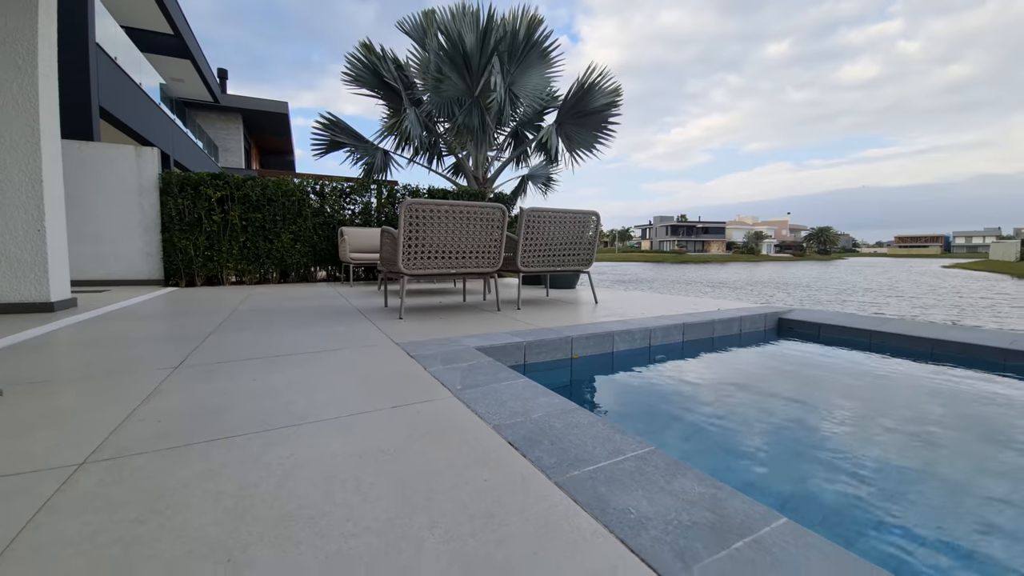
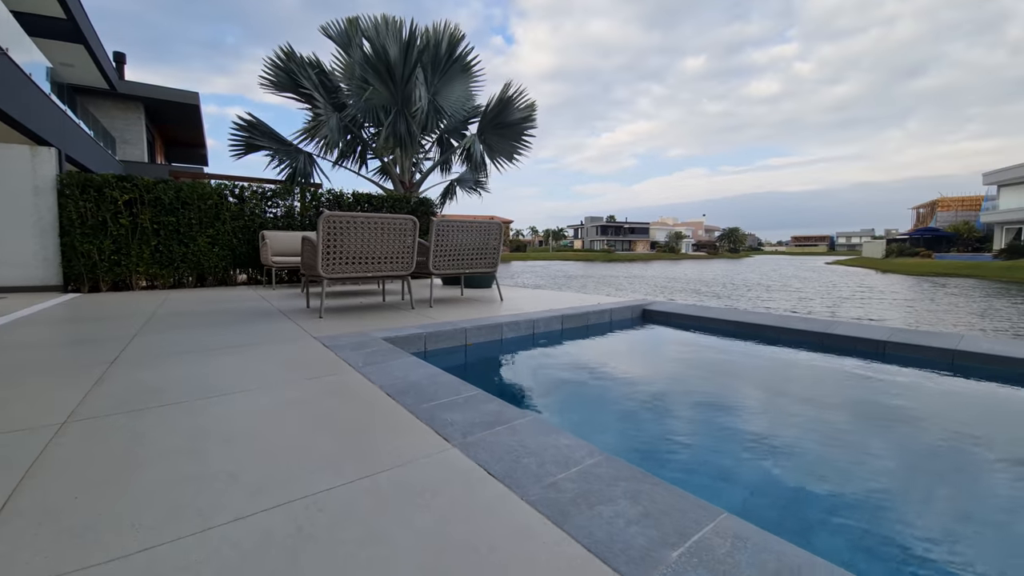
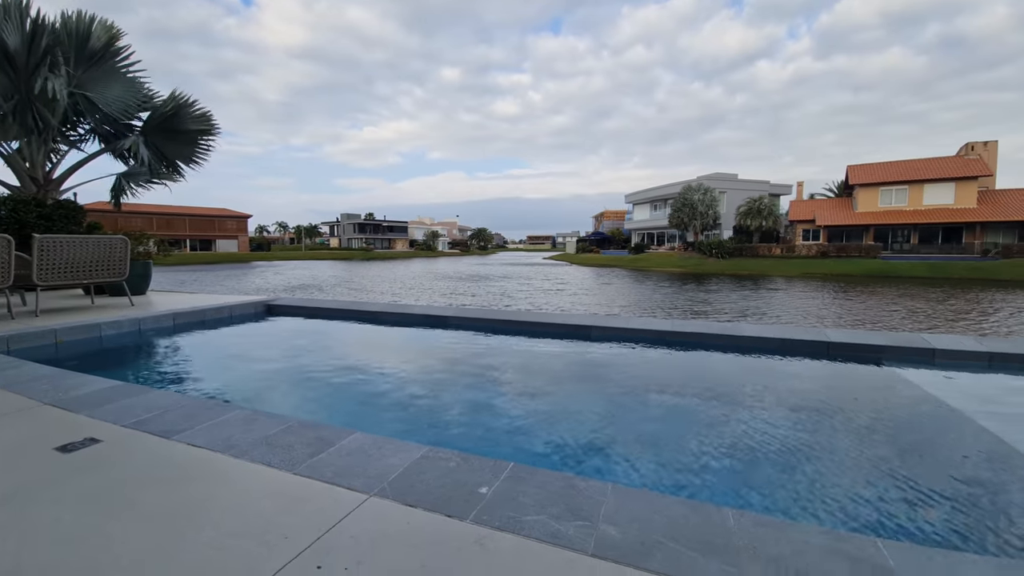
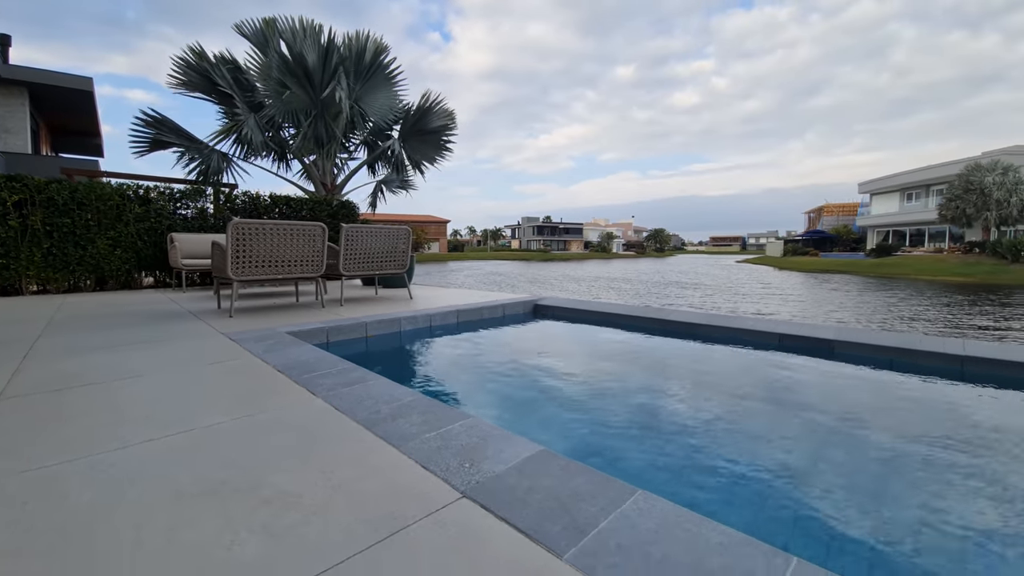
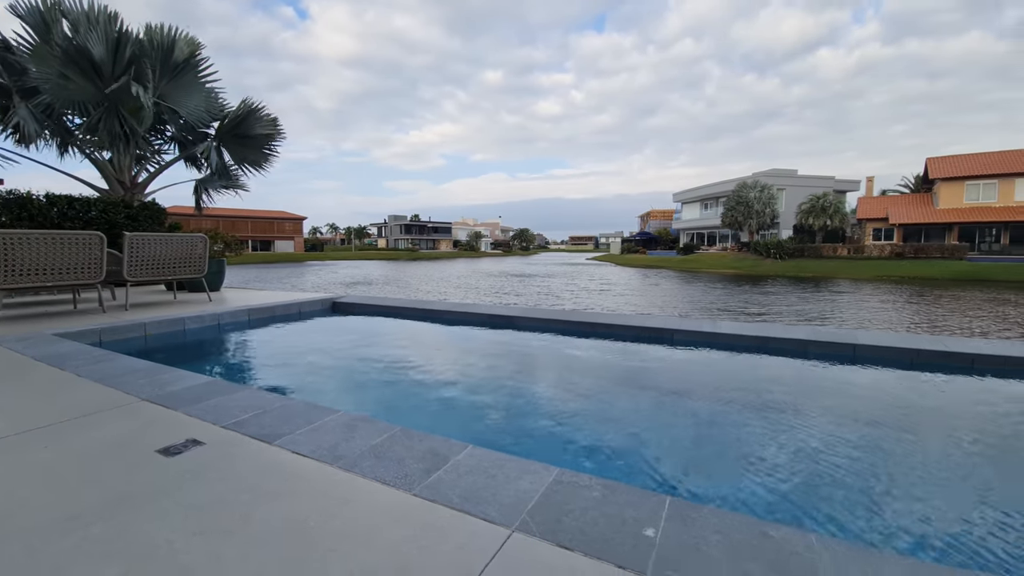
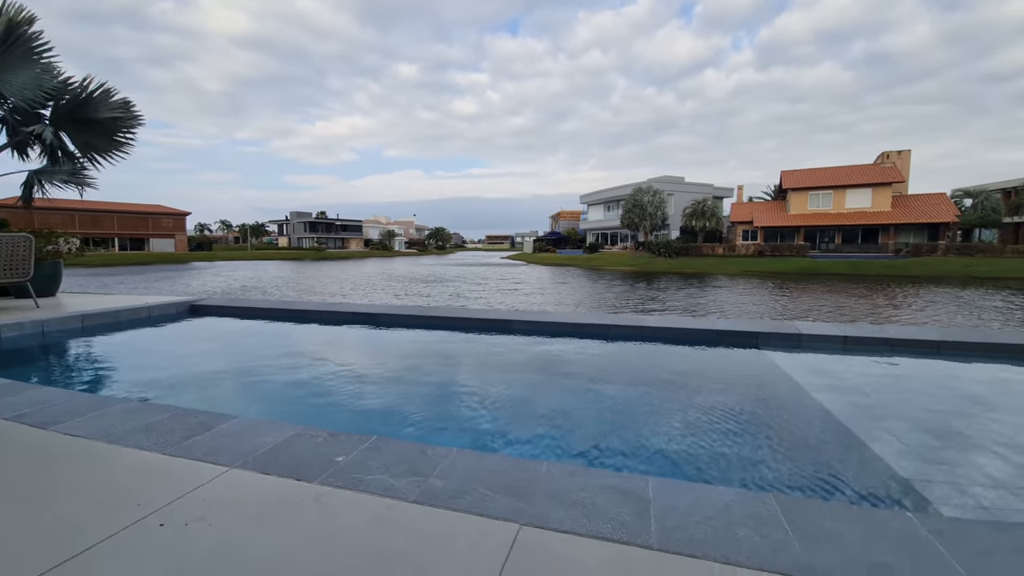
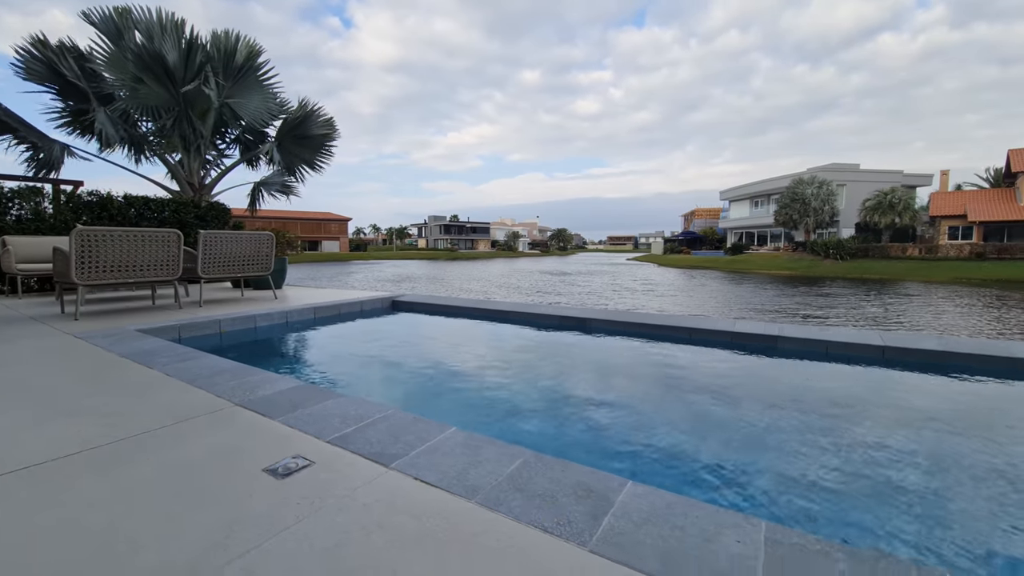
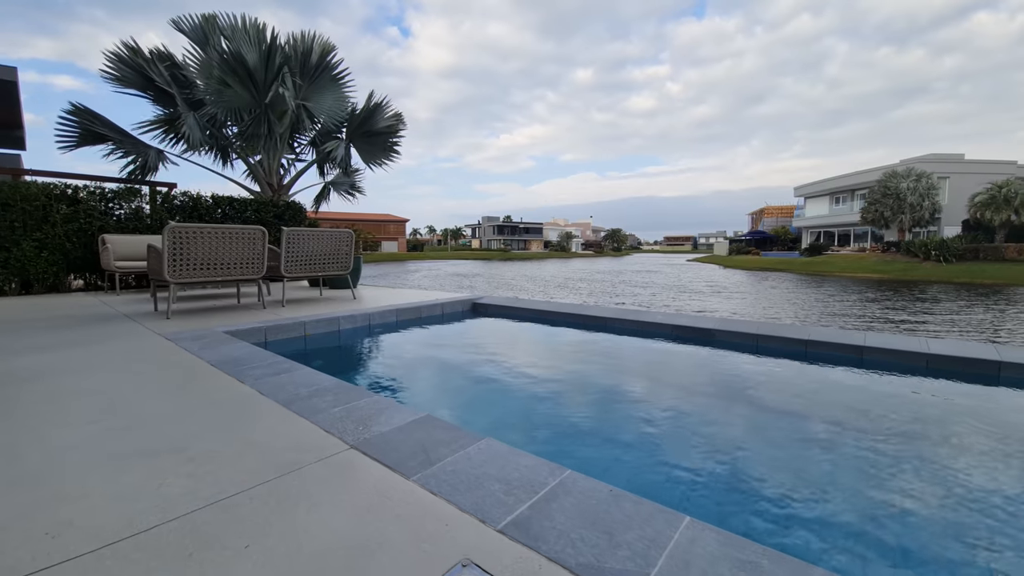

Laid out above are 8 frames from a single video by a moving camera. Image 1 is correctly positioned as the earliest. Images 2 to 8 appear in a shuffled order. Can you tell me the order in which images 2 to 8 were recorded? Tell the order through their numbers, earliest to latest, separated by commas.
2, 4, 8, 7, 5, 3, 6
